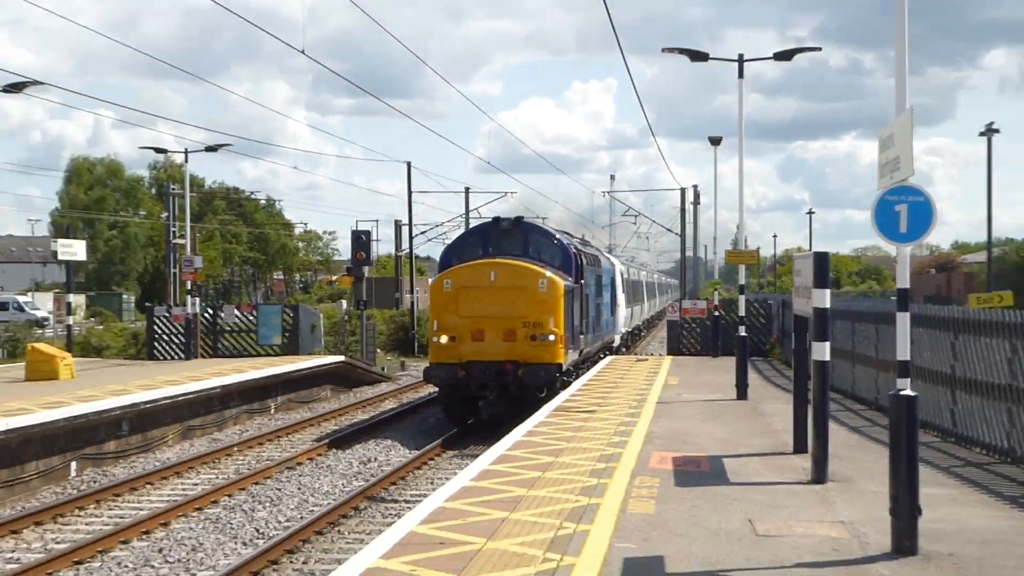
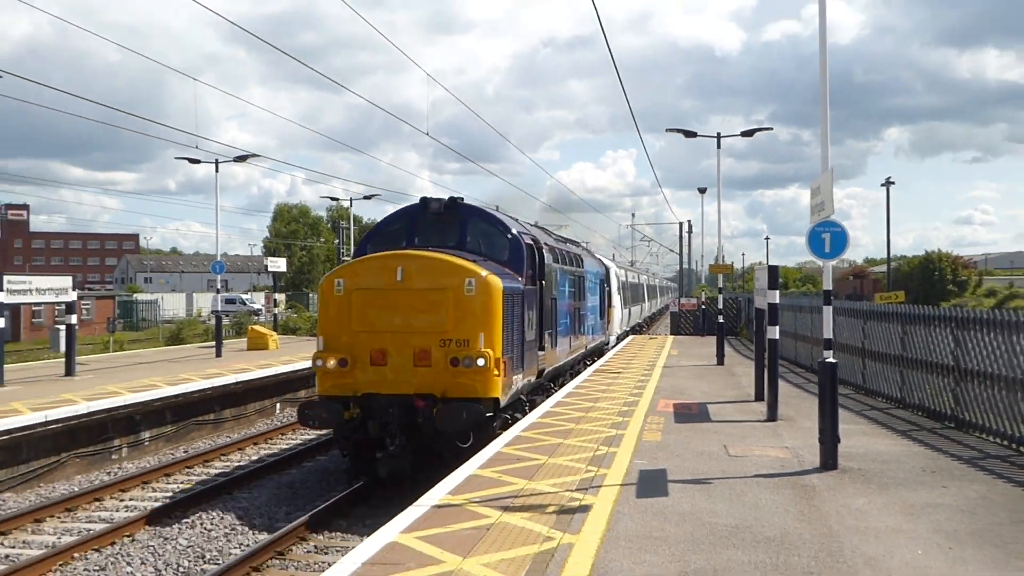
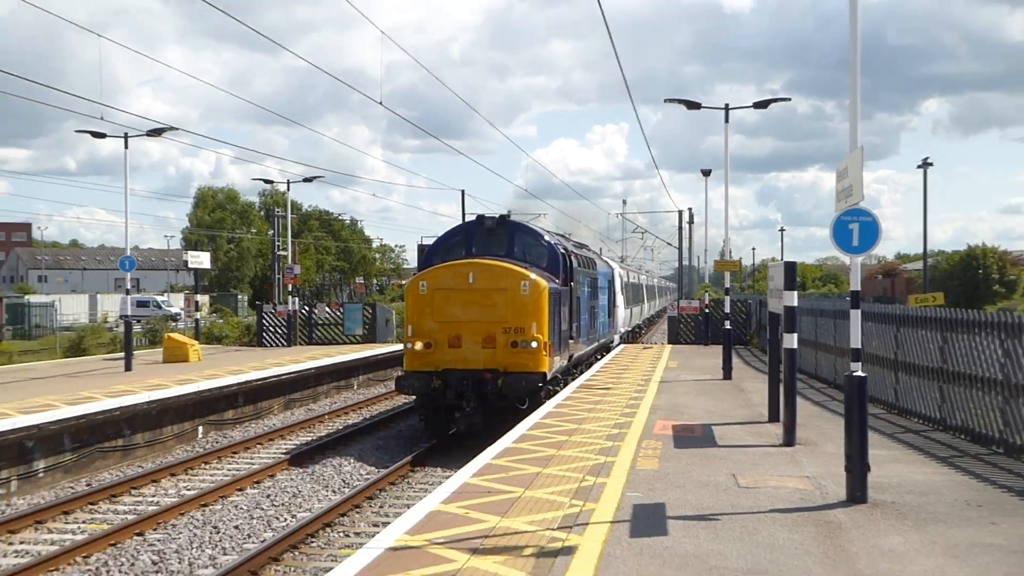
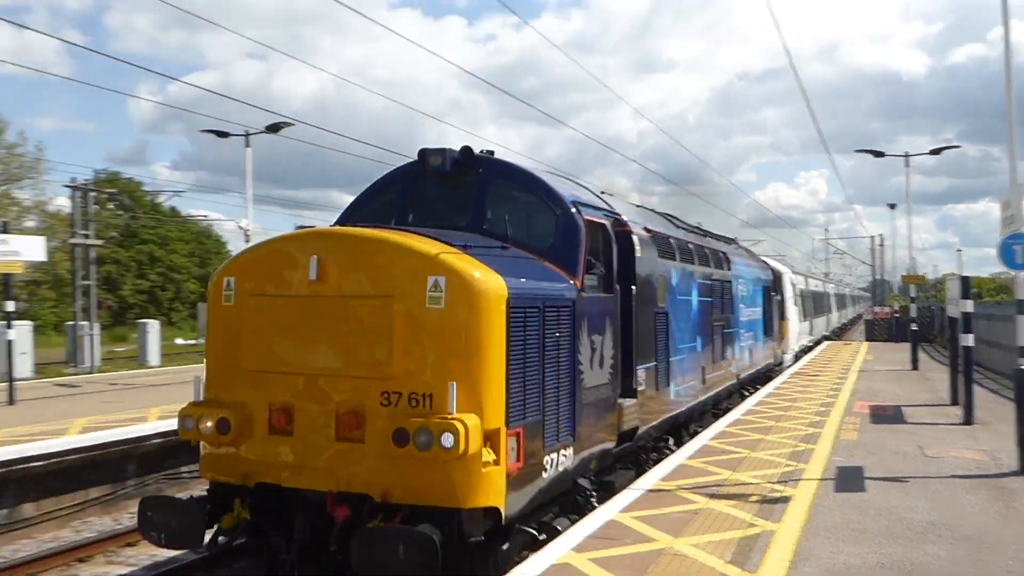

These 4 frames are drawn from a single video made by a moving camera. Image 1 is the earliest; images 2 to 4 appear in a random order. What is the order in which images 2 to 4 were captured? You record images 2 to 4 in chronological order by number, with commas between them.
3, 2, 4
